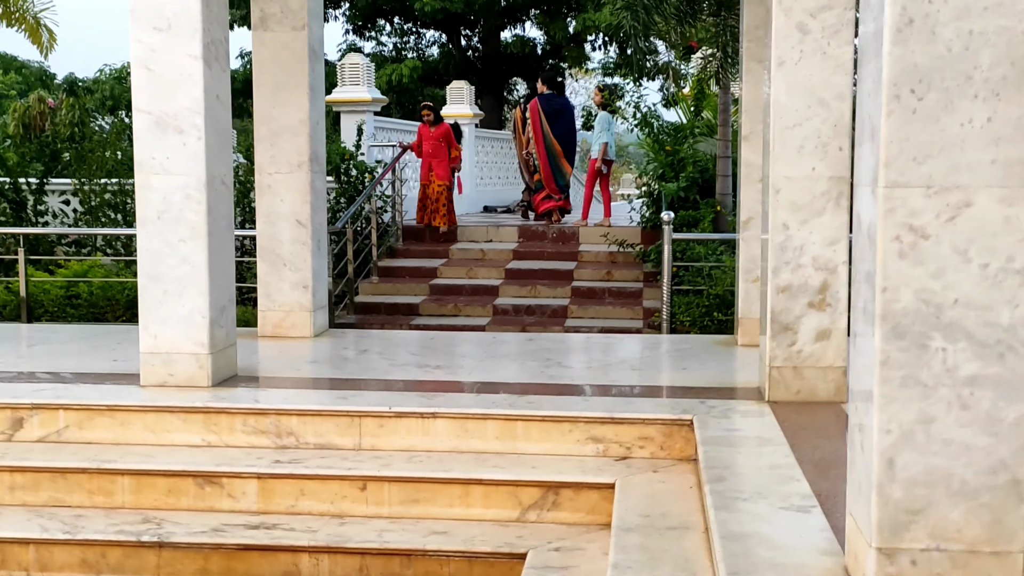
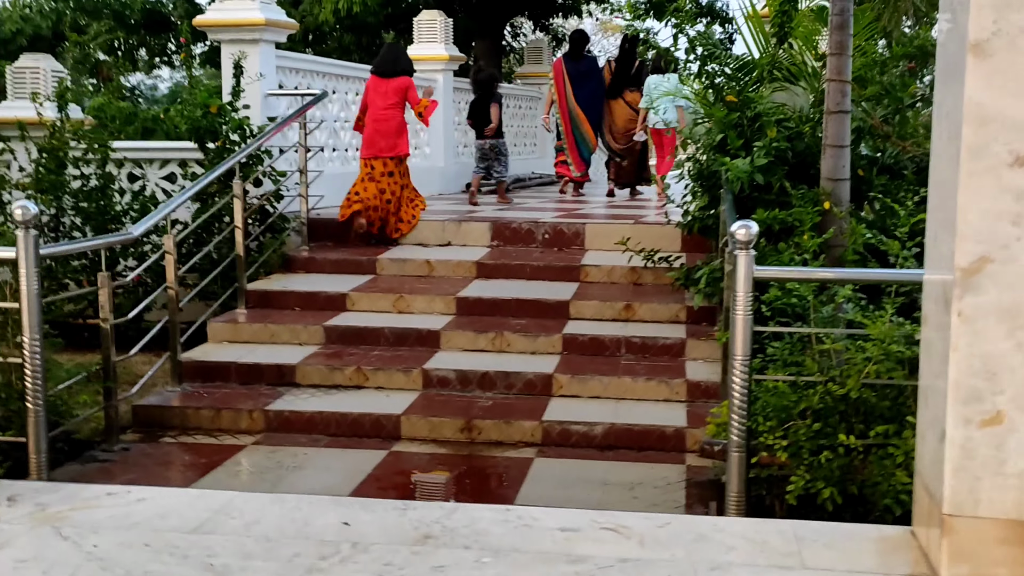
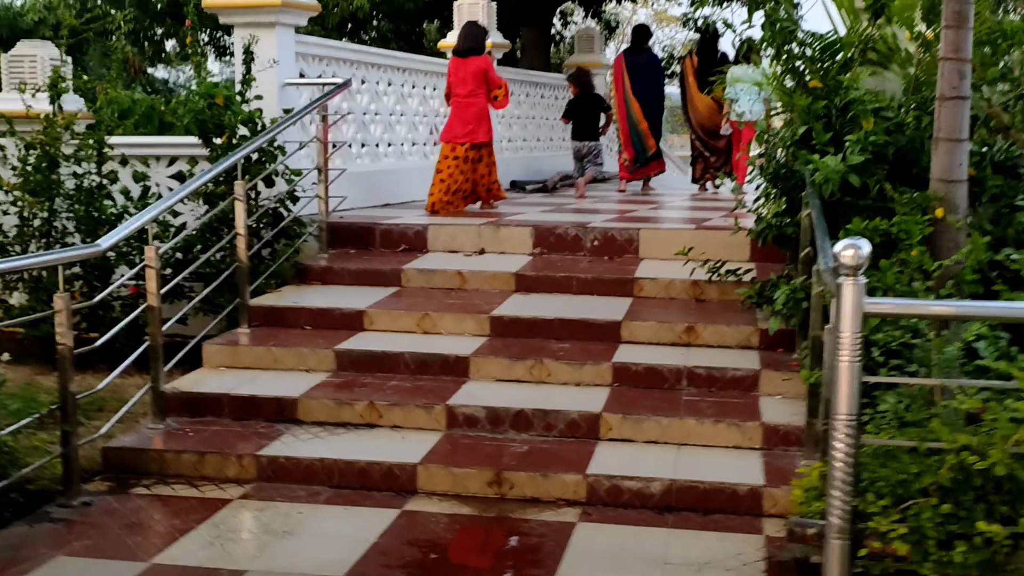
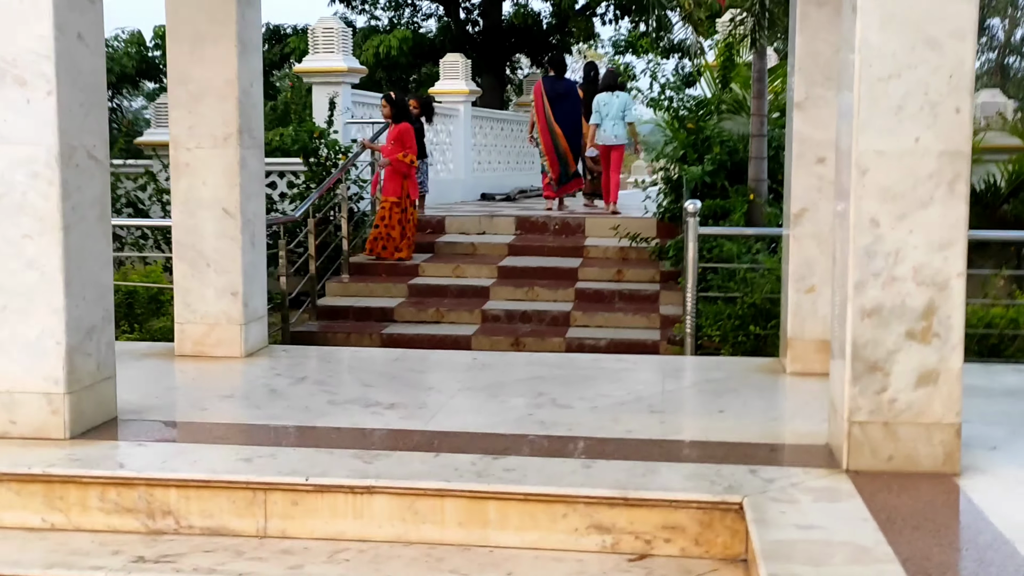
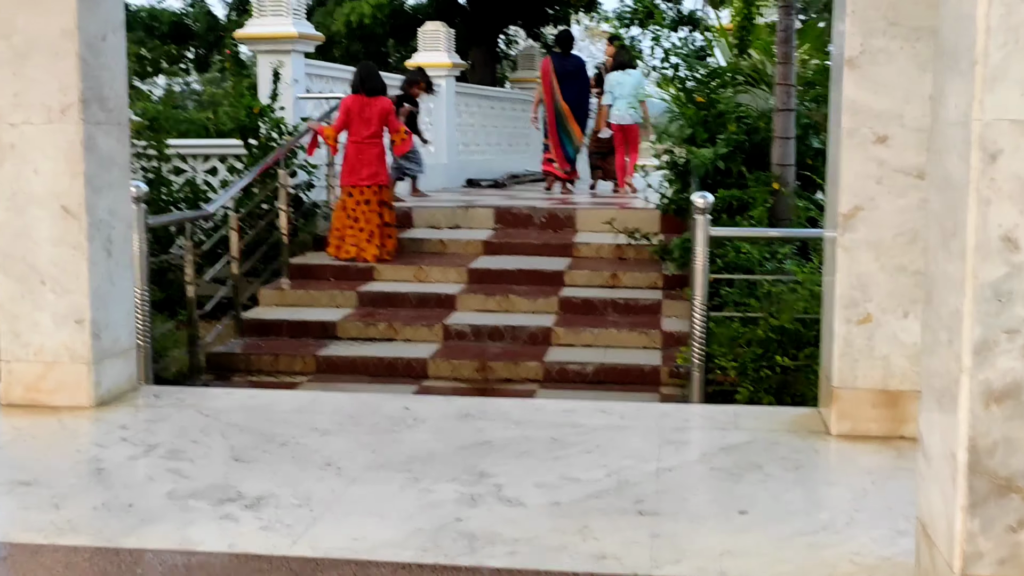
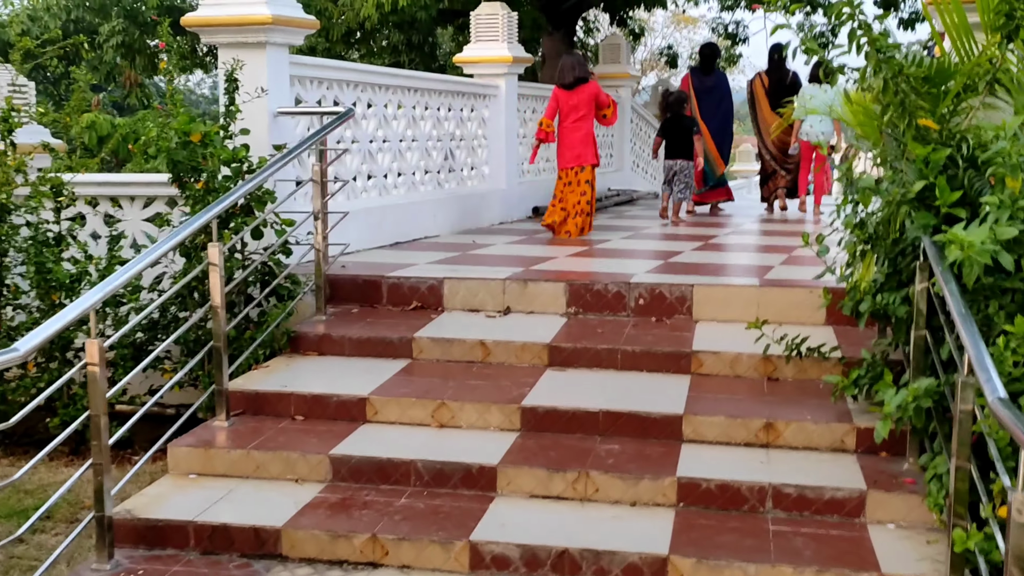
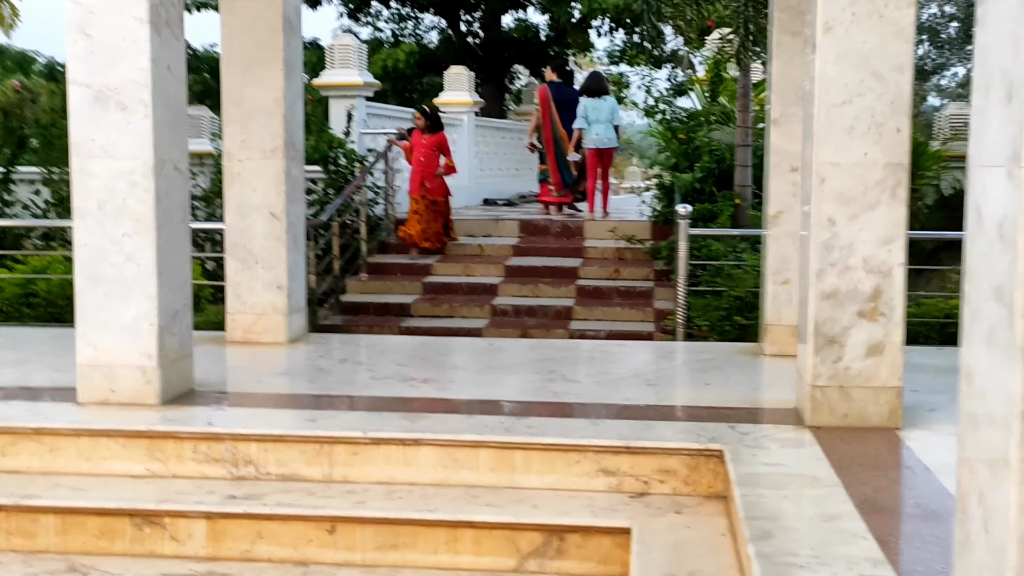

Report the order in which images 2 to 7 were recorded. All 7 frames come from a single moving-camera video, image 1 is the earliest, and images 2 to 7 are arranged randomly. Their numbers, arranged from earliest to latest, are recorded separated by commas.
7, 4, 5, 2, 3, 6
